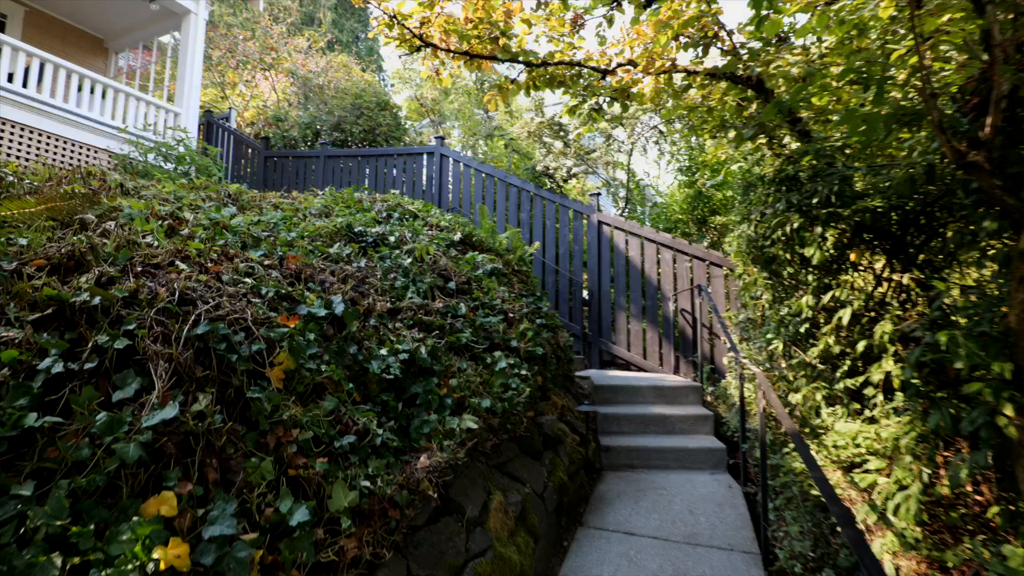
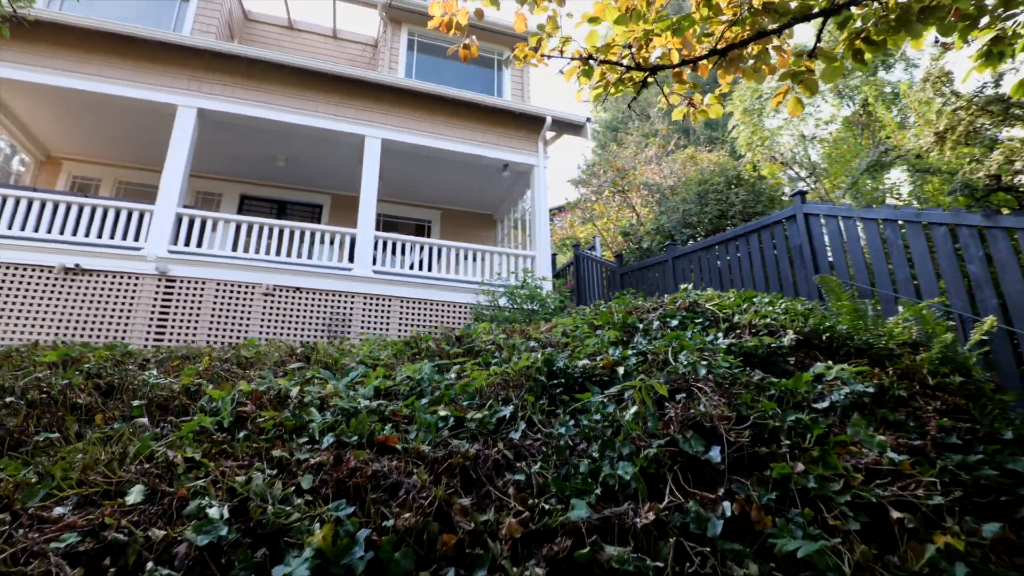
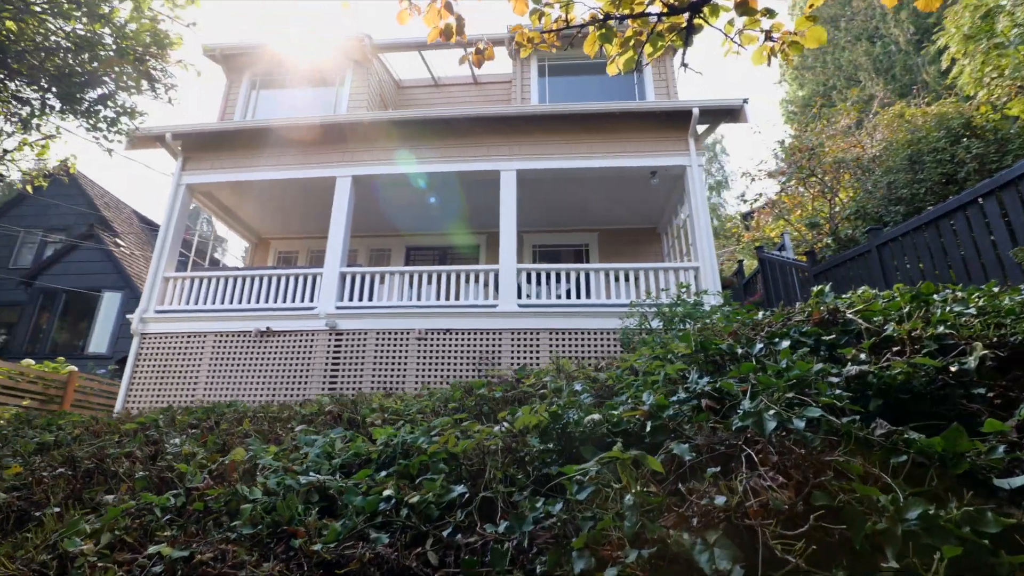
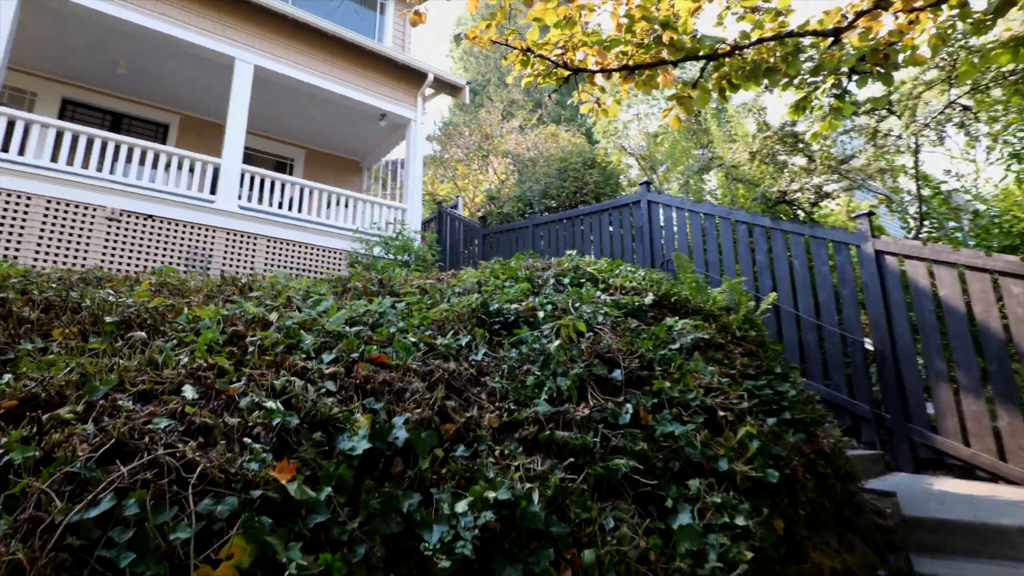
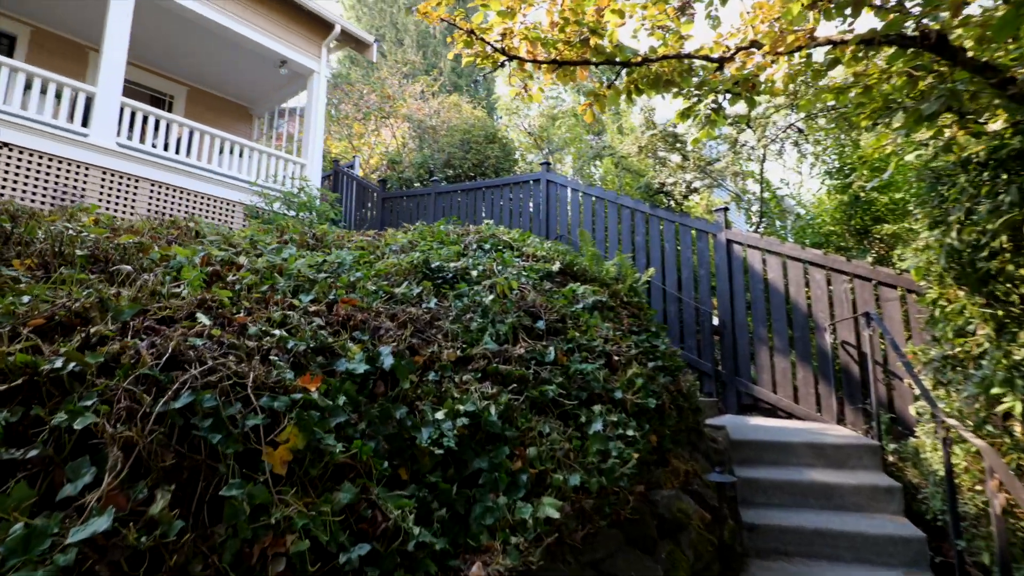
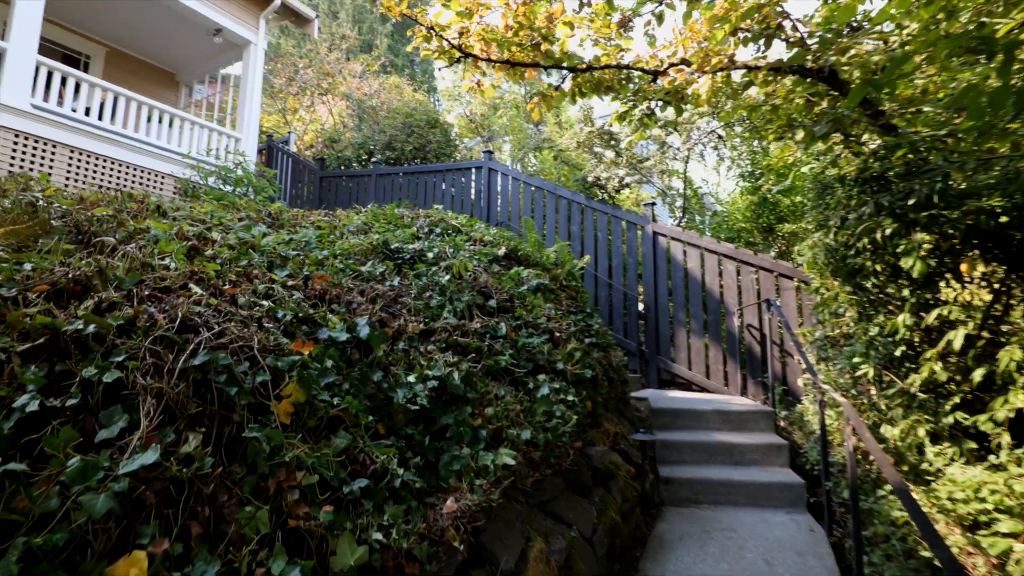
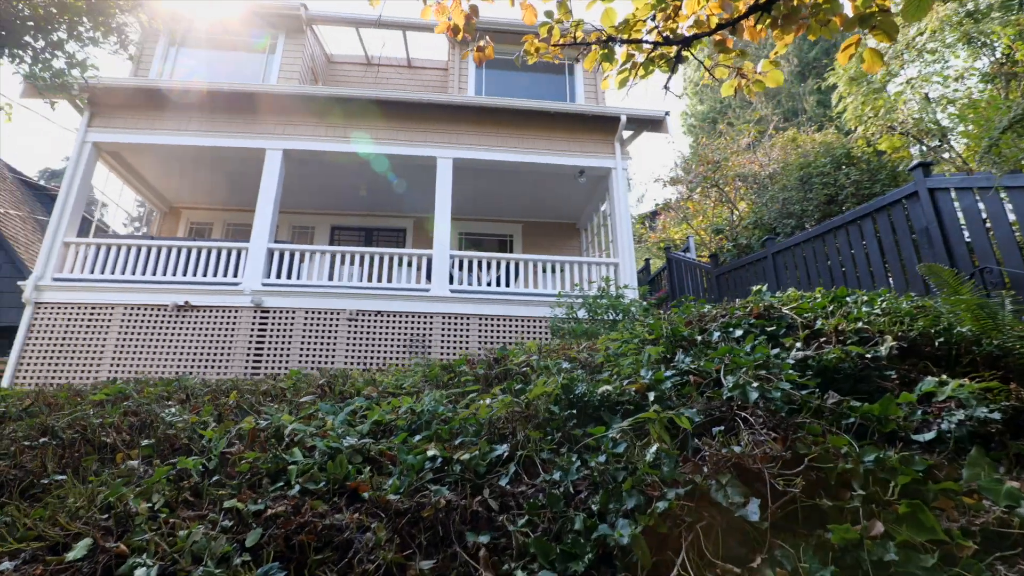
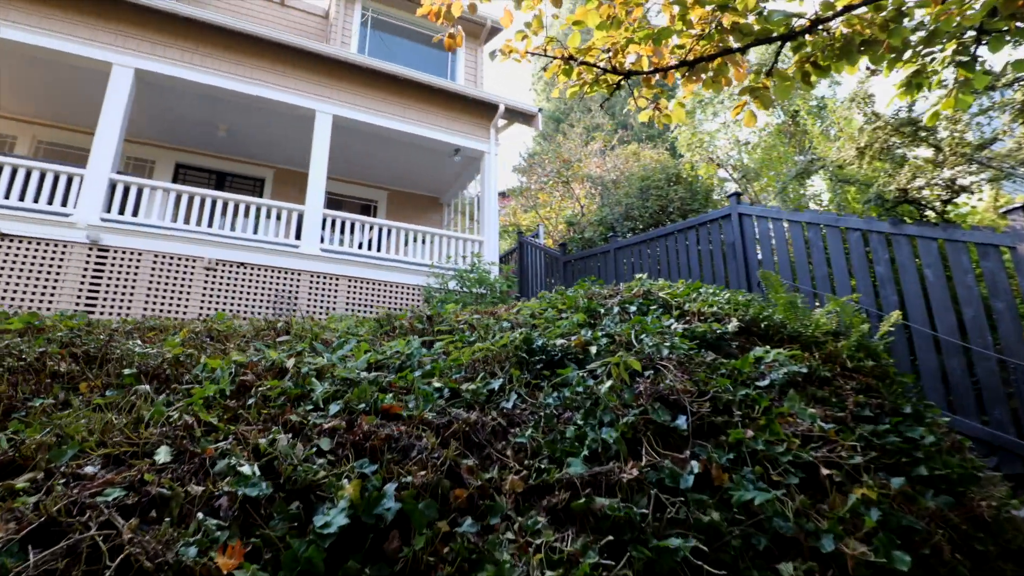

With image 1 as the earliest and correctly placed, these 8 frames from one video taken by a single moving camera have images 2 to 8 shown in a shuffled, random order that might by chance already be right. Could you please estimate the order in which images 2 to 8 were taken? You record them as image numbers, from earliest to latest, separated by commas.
6, 5, 4, 8, 2, 7, 3
